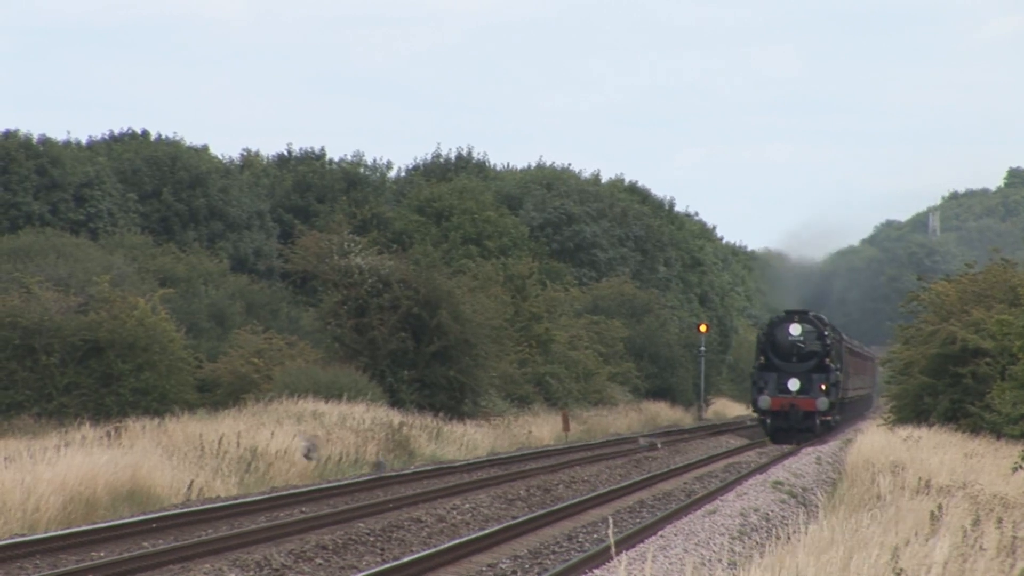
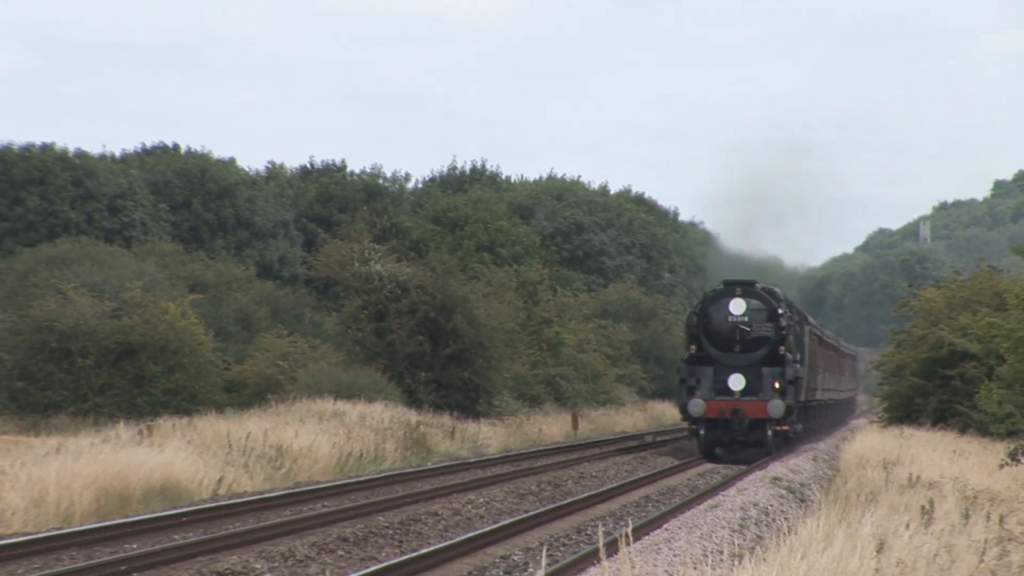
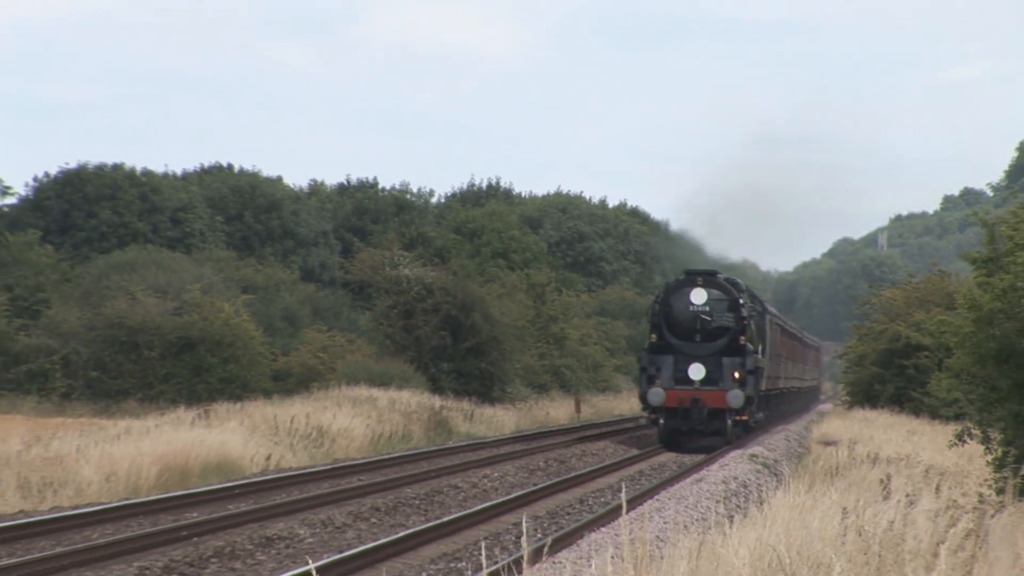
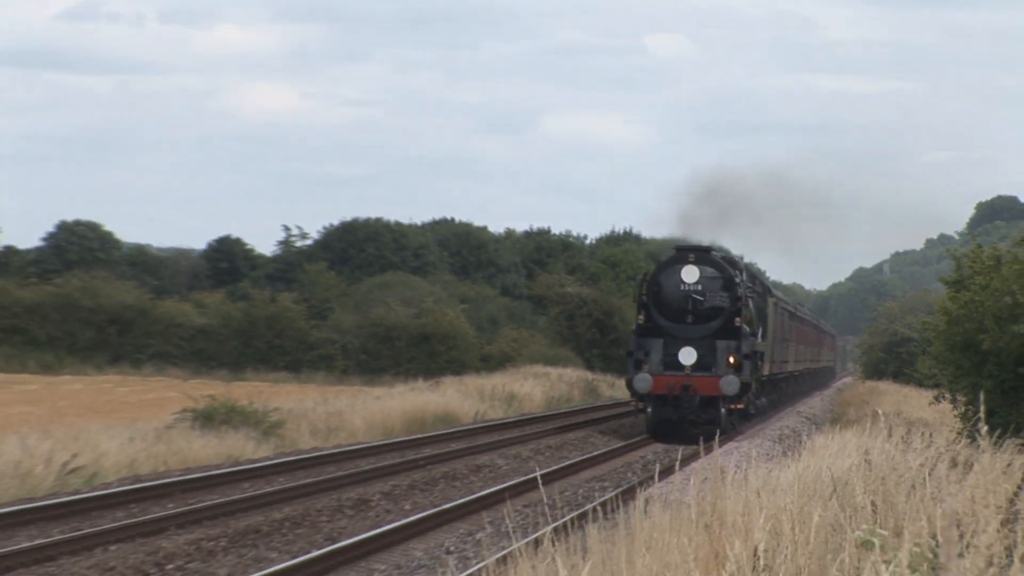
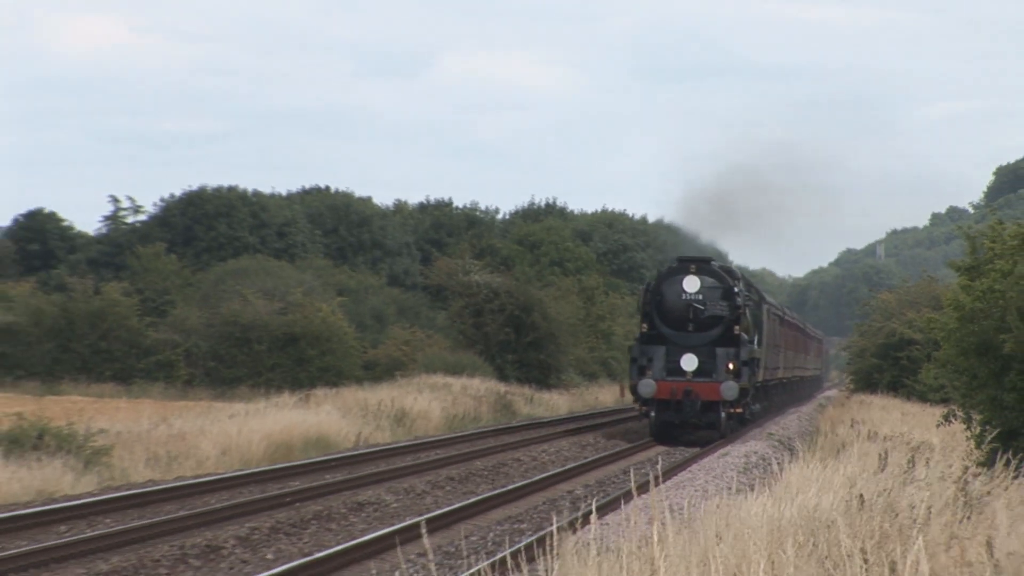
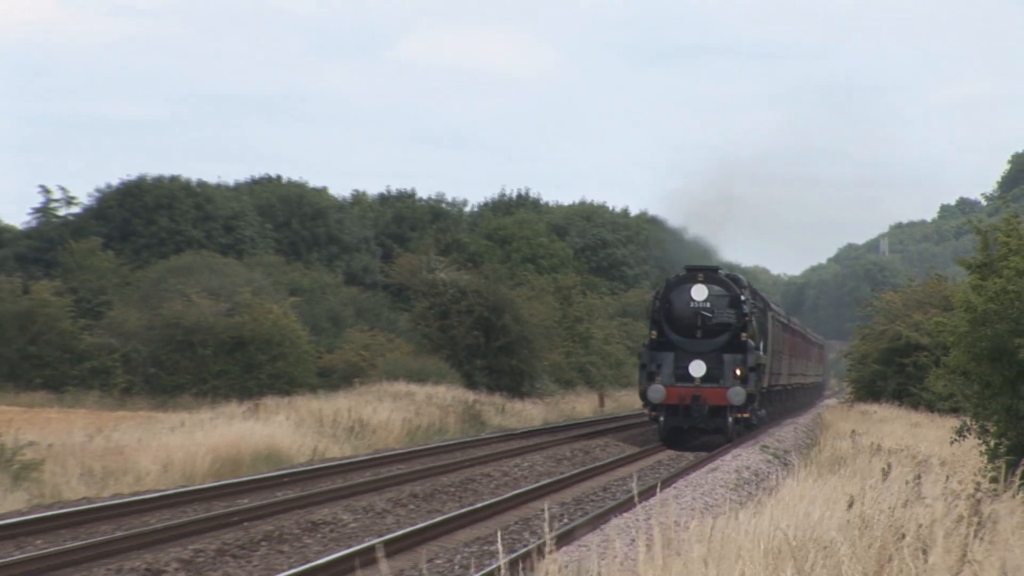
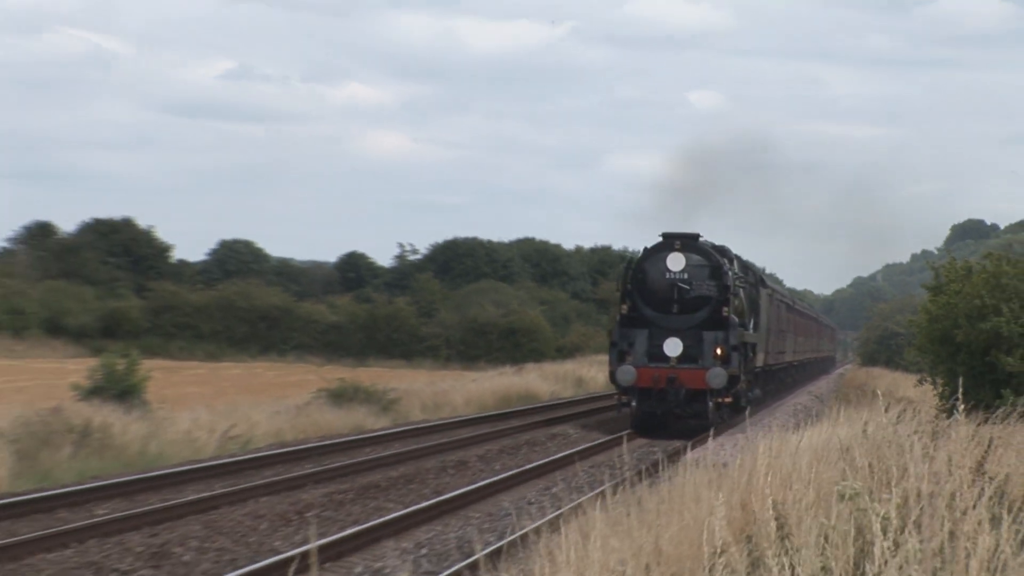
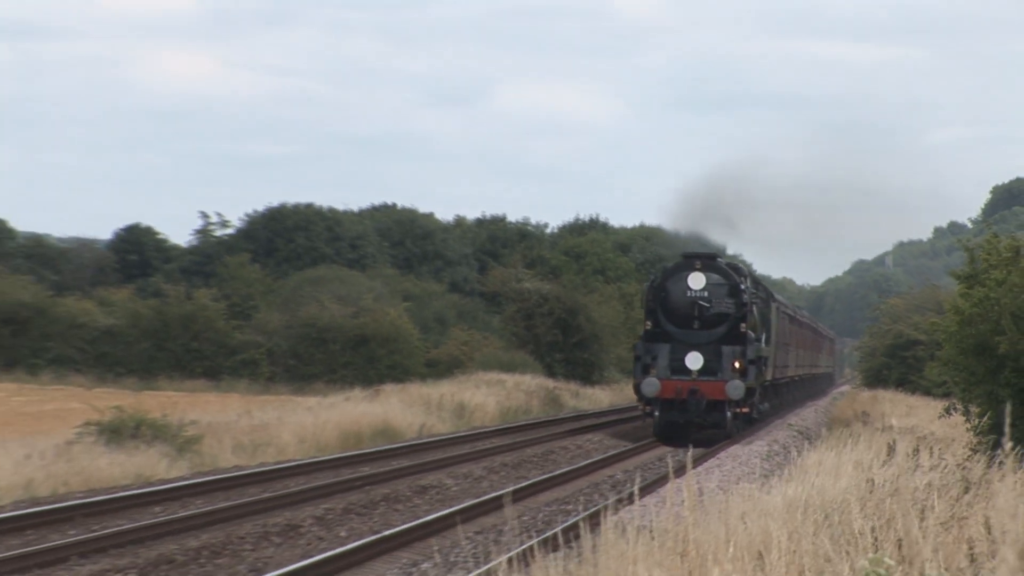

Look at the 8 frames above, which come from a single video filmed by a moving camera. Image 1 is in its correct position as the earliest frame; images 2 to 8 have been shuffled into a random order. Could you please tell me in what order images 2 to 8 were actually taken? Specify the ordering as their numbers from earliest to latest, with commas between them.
2, 3, 6, 5, 8, 4, 7
